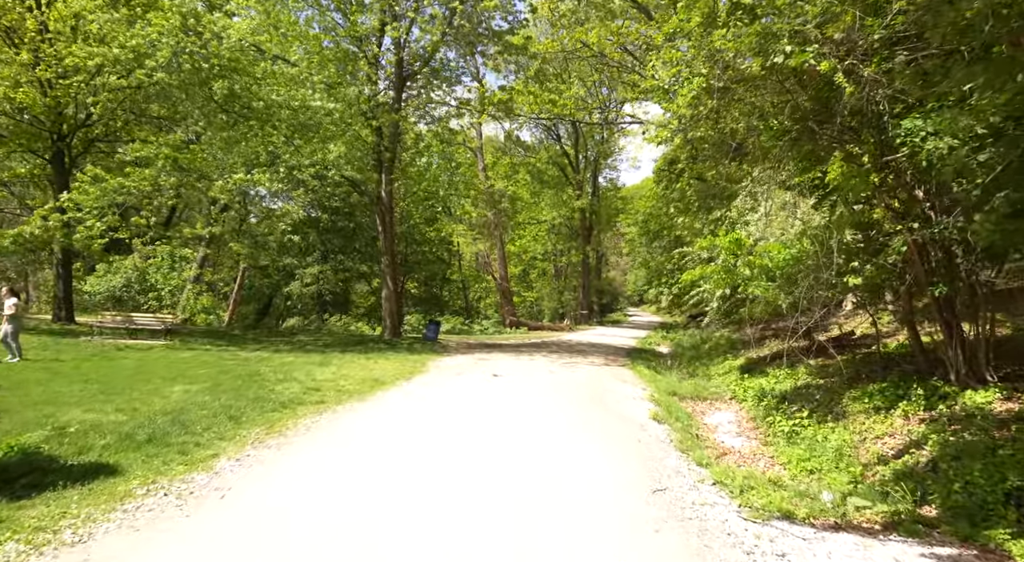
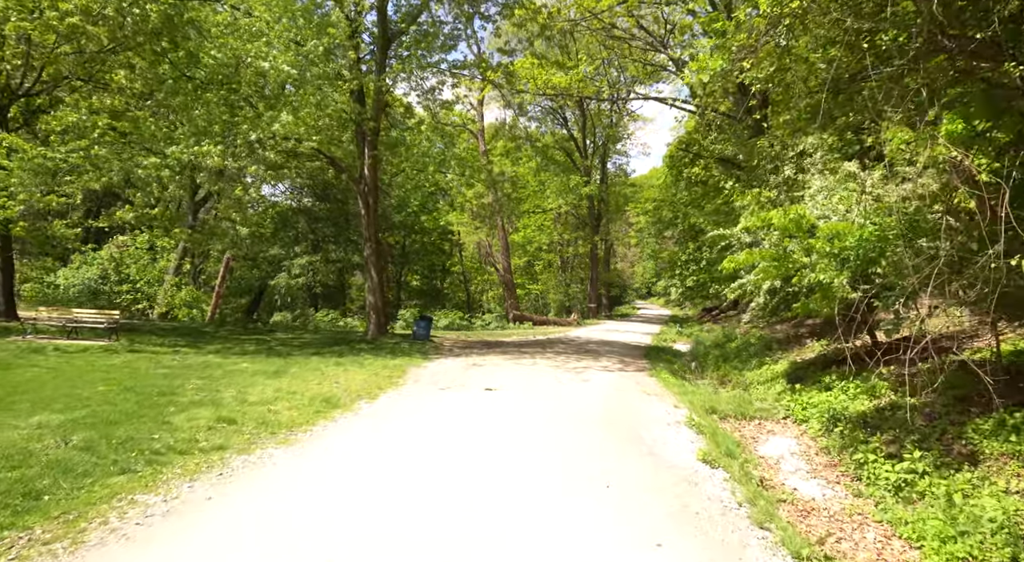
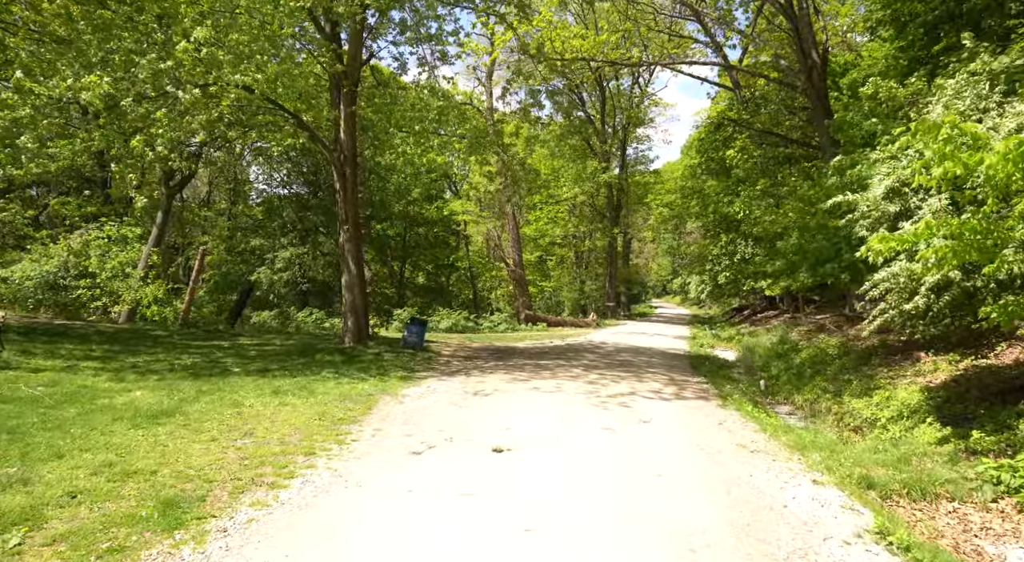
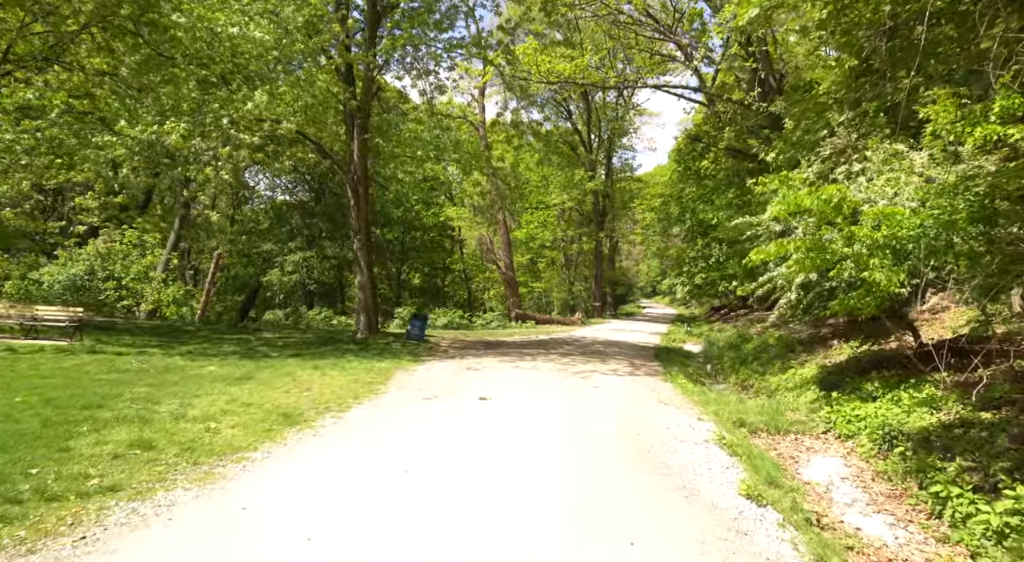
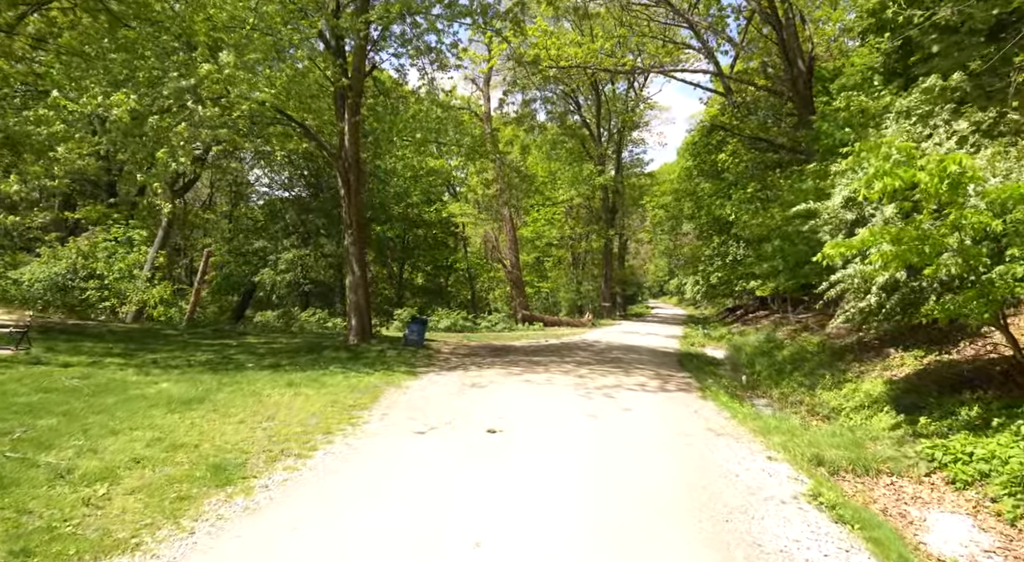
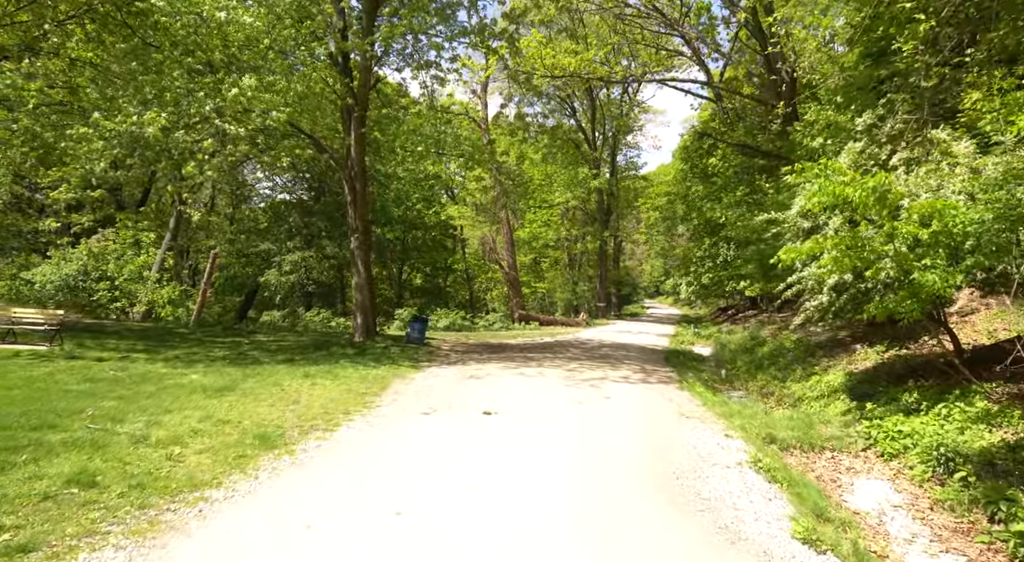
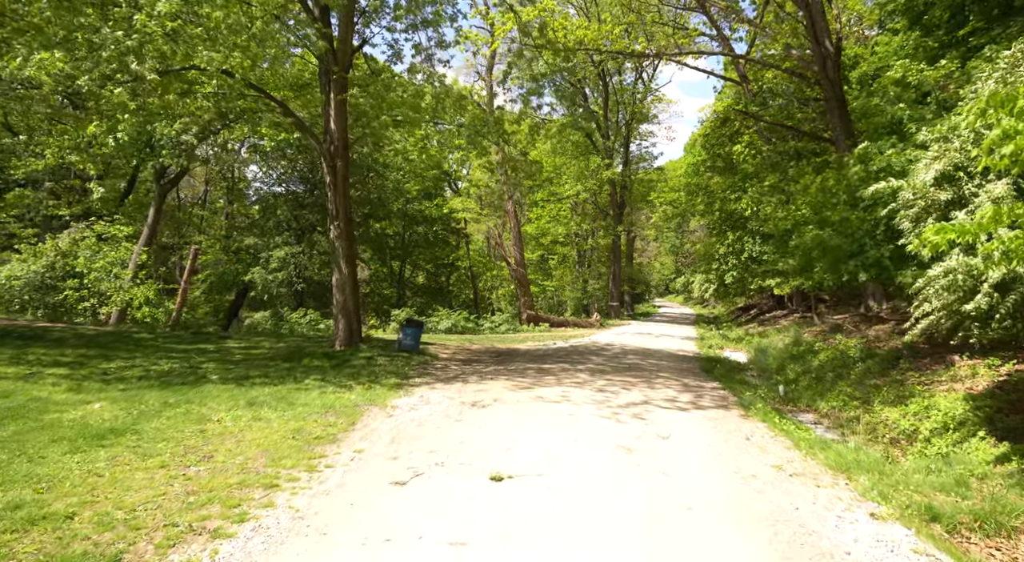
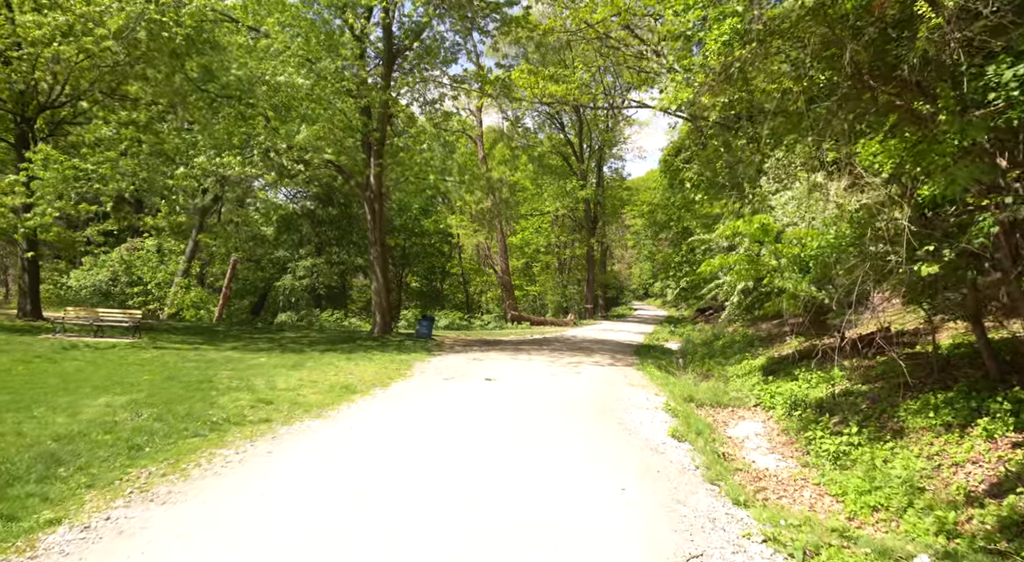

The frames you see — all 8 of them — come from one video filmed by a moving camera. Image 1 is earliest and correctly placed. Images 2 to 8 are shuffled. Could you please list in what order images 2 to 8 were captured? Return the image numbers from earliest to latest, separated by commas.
8, 2, 4, 6, 5, 3, 7
